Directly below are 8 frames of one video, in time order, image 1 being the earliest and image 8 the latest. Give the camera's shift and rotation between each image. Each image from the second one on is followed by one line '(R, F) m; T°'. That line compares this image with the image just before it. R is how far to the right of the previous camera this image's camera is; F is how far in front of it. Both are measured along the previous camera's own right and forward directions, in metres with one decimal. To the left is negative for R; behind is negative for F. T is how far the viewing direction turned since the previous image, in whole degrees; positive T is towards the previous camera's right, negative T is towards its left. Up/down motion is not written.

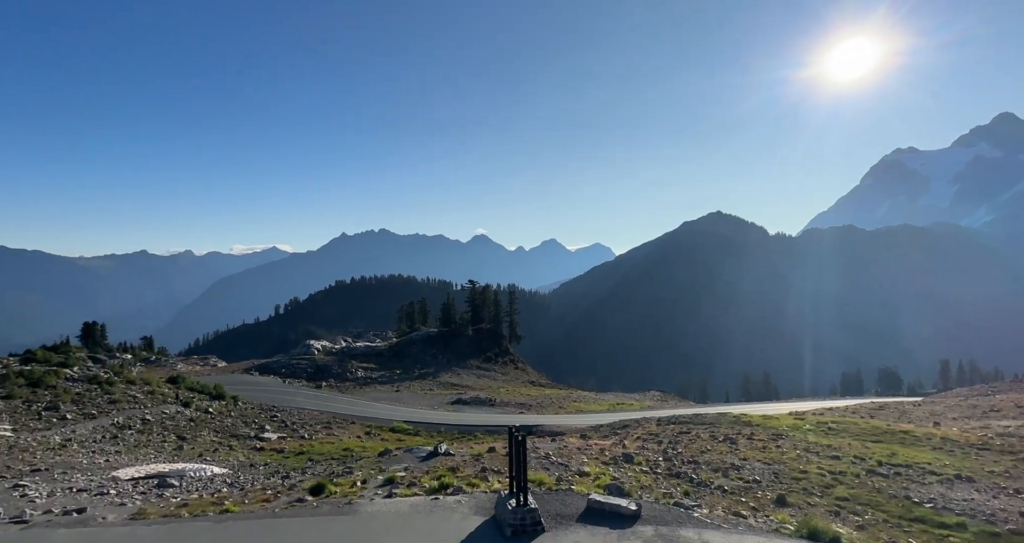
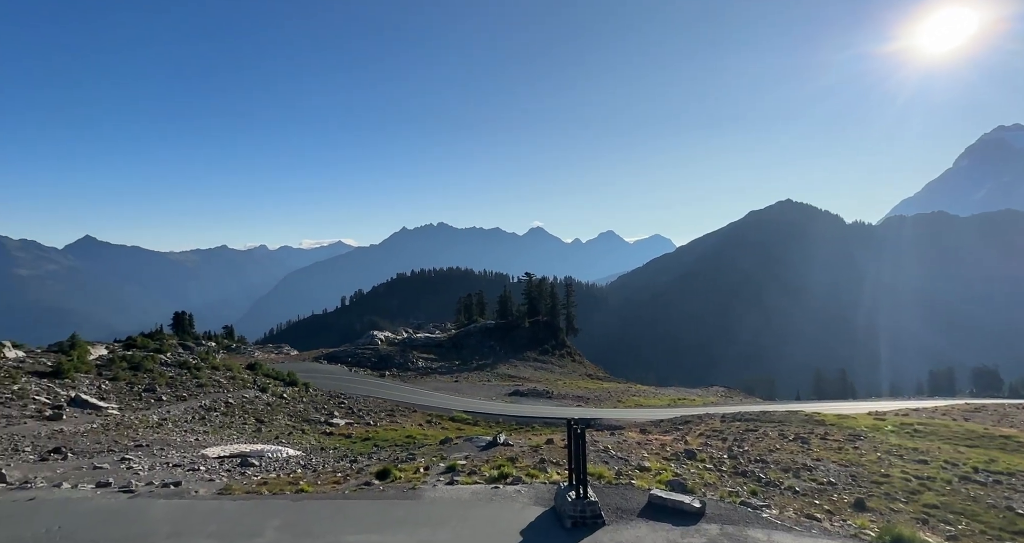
(-0.3, -0.3) m; -6°
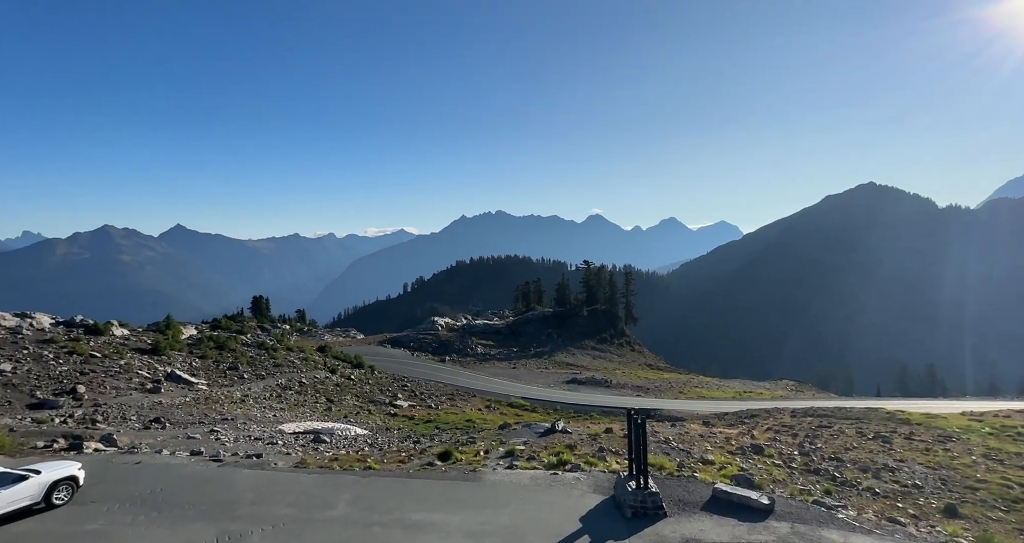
(-0.3, -0.1) m; -6°
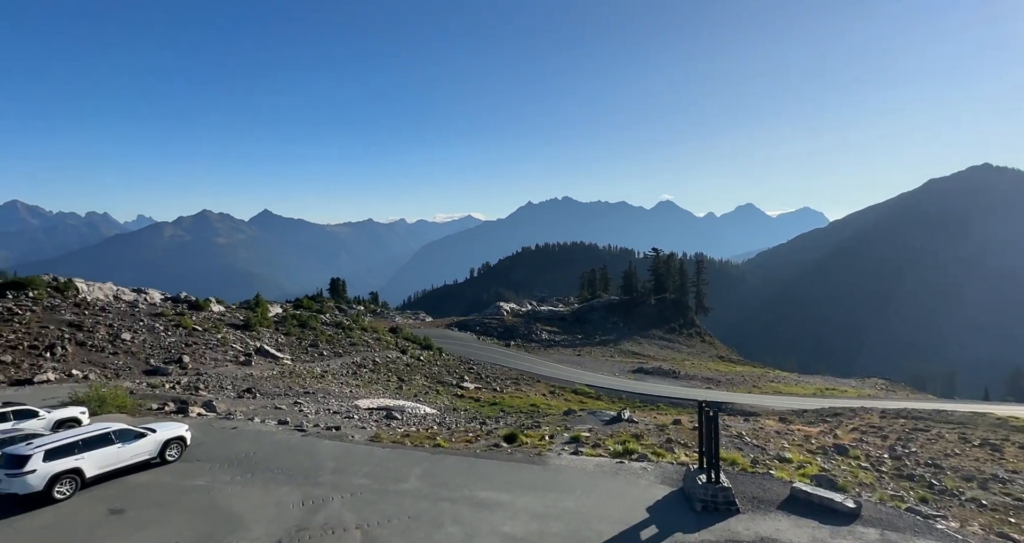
(-0.4, +0.1) m; -6°
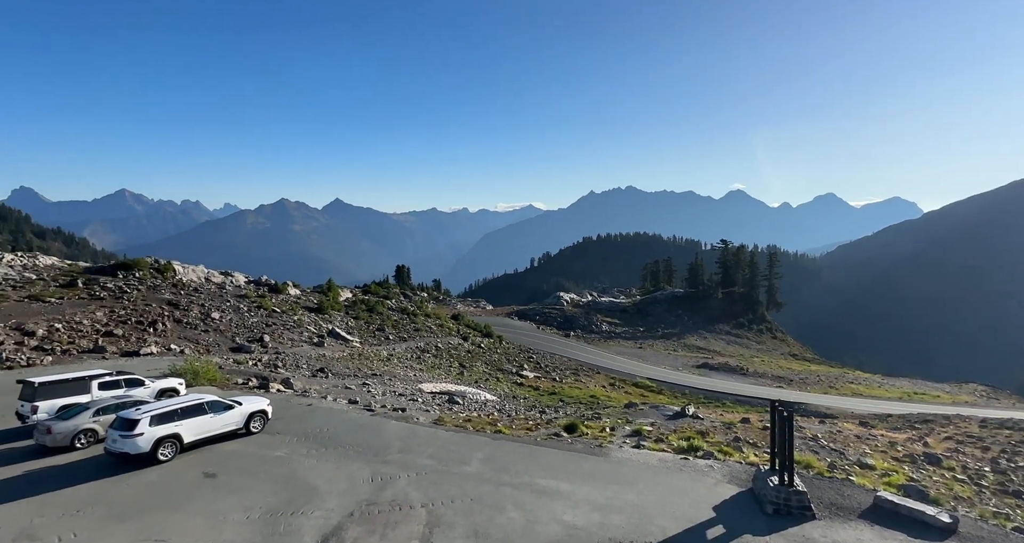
(-0.3, +0.1) m; -6°
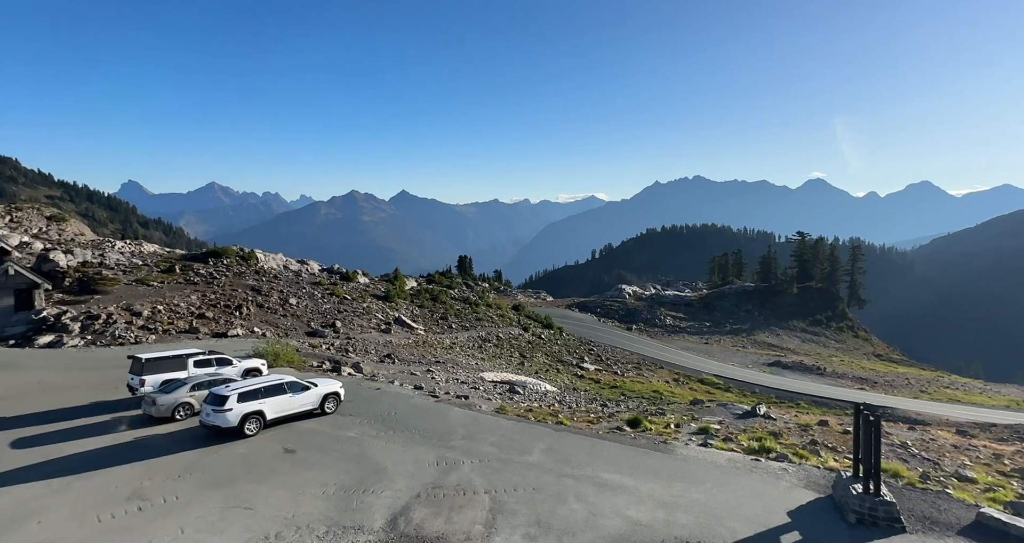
(-0.2, +0.1) m; -6°
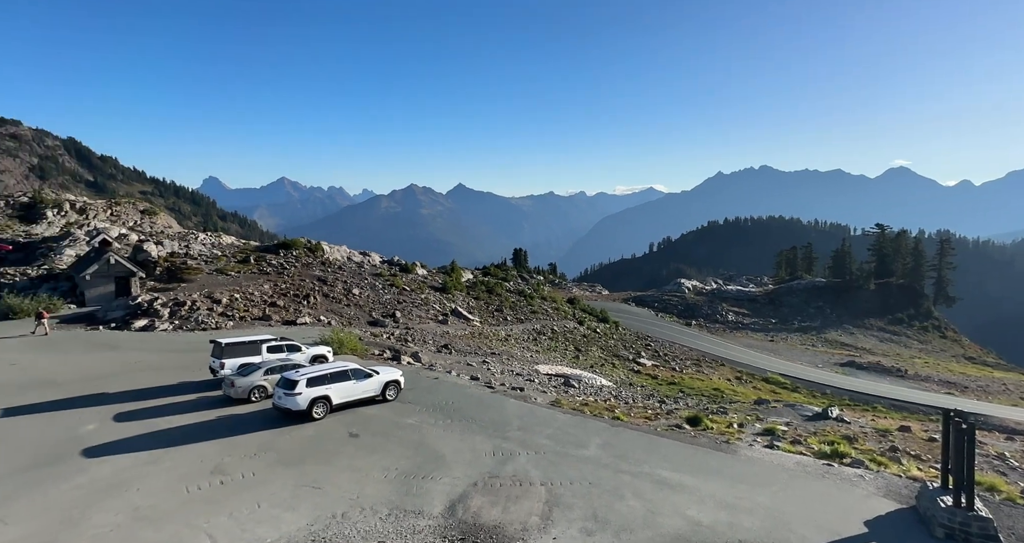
(-0.2, +0.3) m; -5°
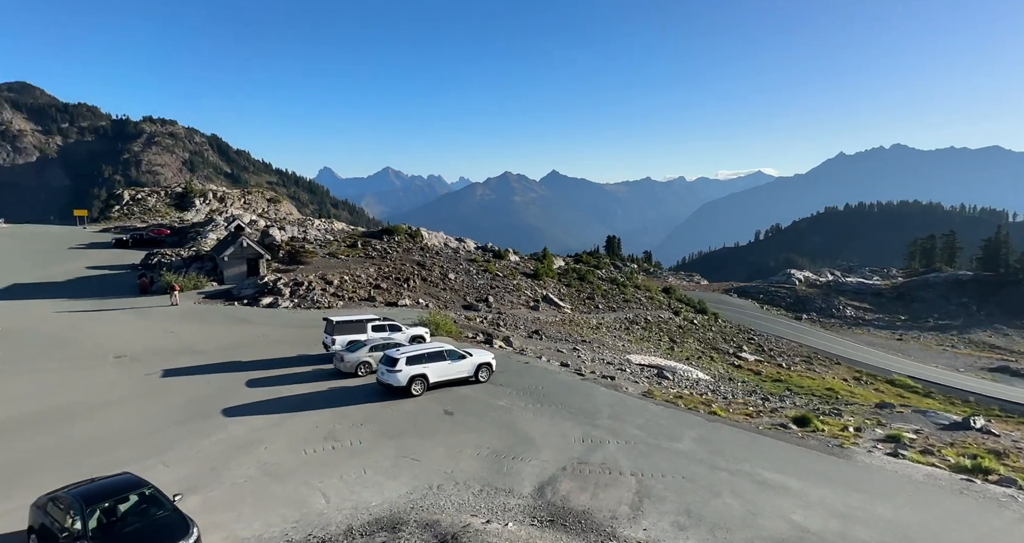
(-0.1, 0.0) m; -9°
